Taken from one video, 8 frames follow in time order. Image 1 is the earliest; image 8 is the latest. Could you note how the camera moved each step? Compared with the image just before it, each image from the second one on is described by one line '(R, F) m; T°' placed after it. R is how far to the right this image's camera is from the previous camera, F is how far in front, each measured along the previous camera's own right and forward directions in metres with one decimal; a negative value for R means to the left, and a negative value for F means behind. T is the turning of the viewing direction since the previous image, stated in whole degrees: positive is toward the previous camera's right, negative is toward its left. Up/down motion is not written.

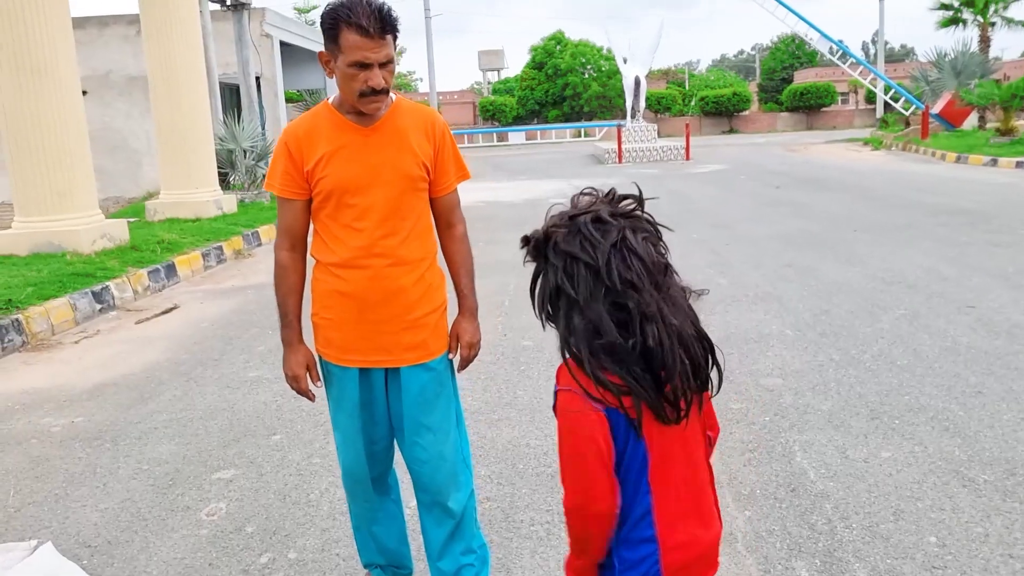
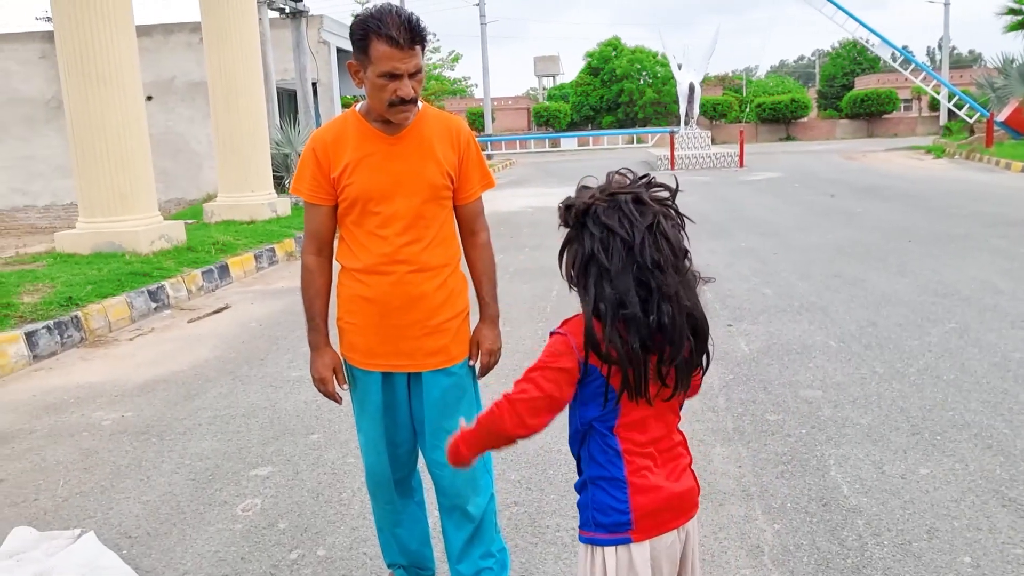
(+0.1, 0.0) m; -4°
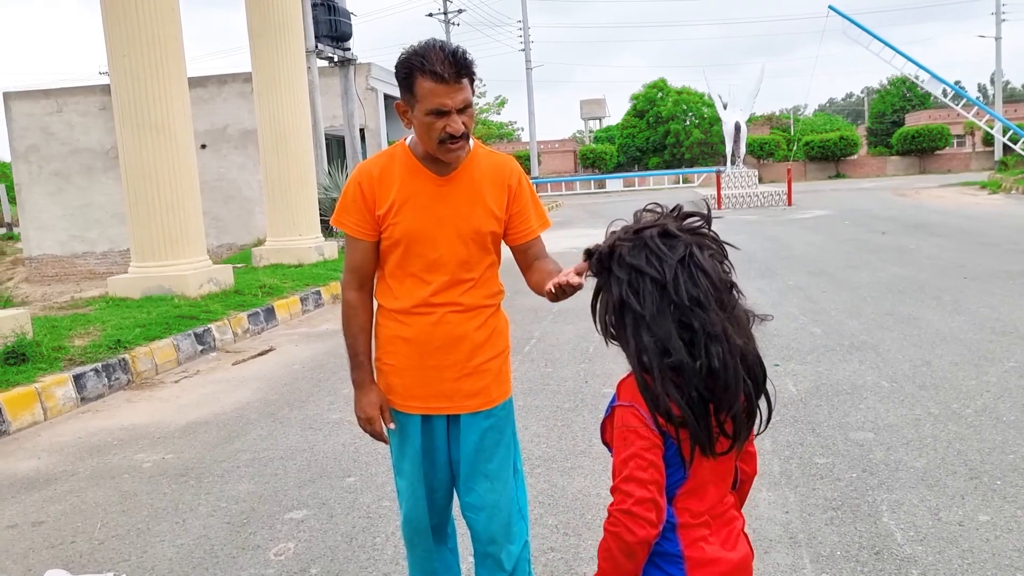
(0.0, 0.0) m; -3°
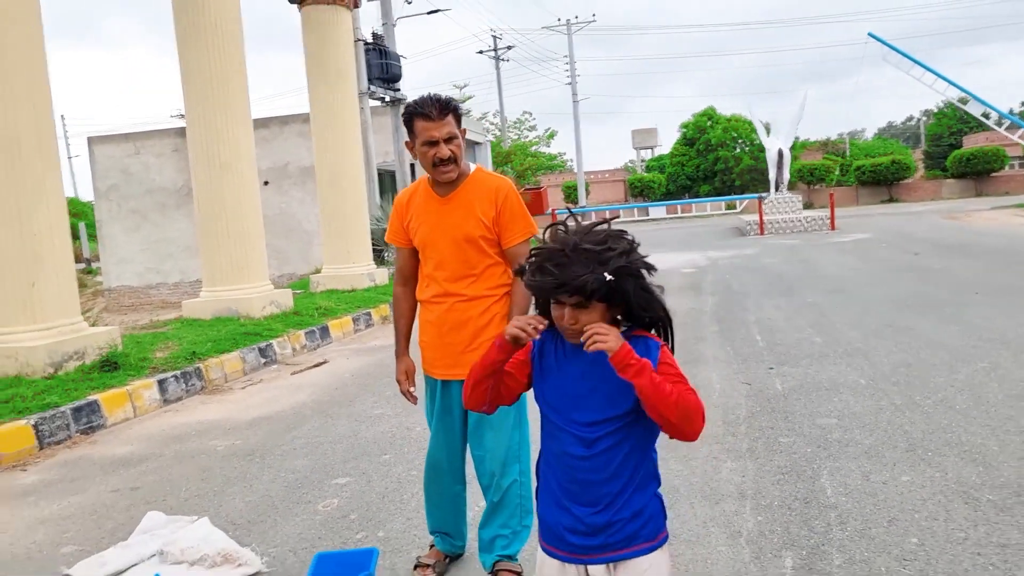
(+0.2, -0.7) m; -4°
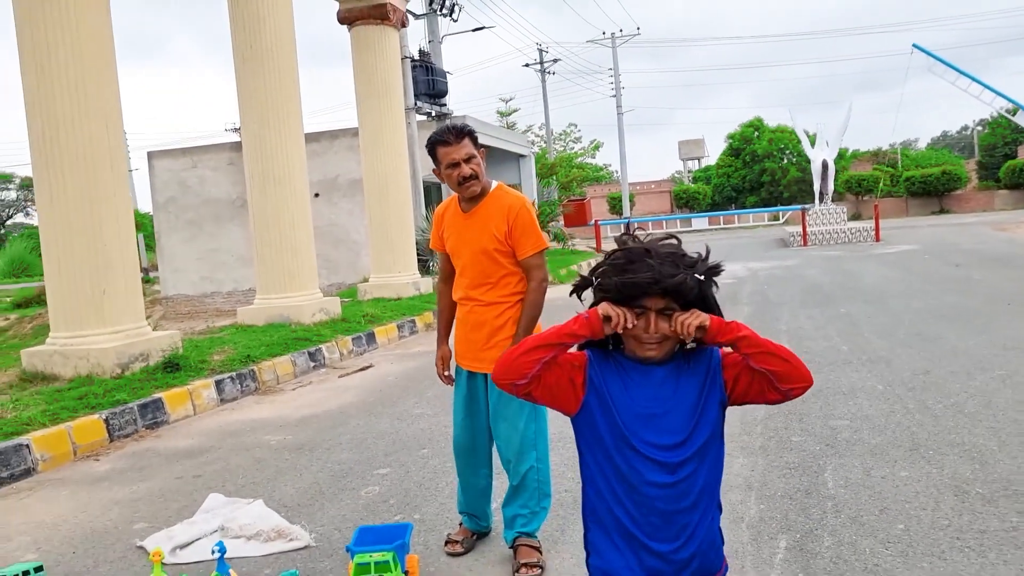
(+0.1, -0.3) m; -3°
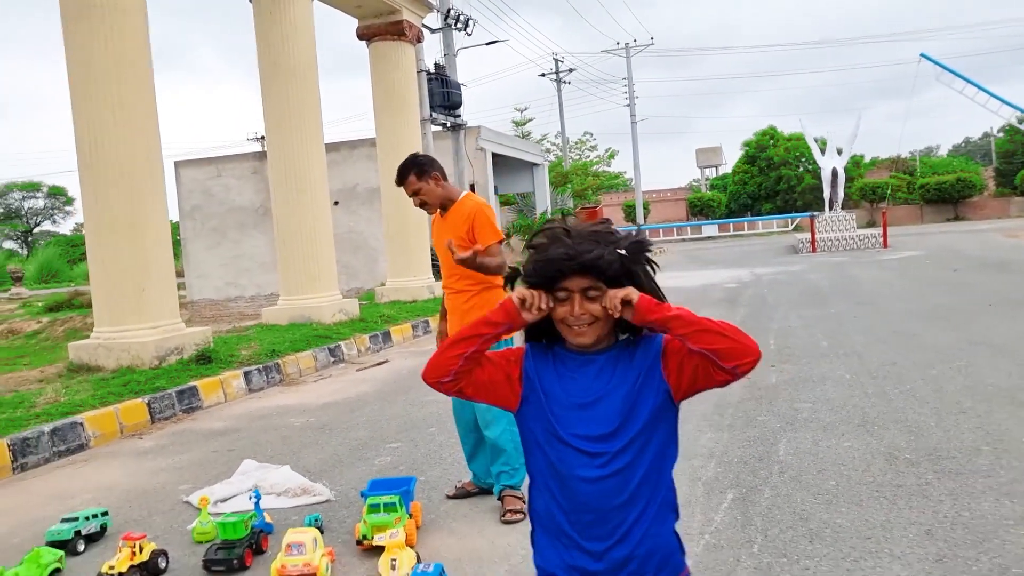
(+0.1, -0.6) m; -1°
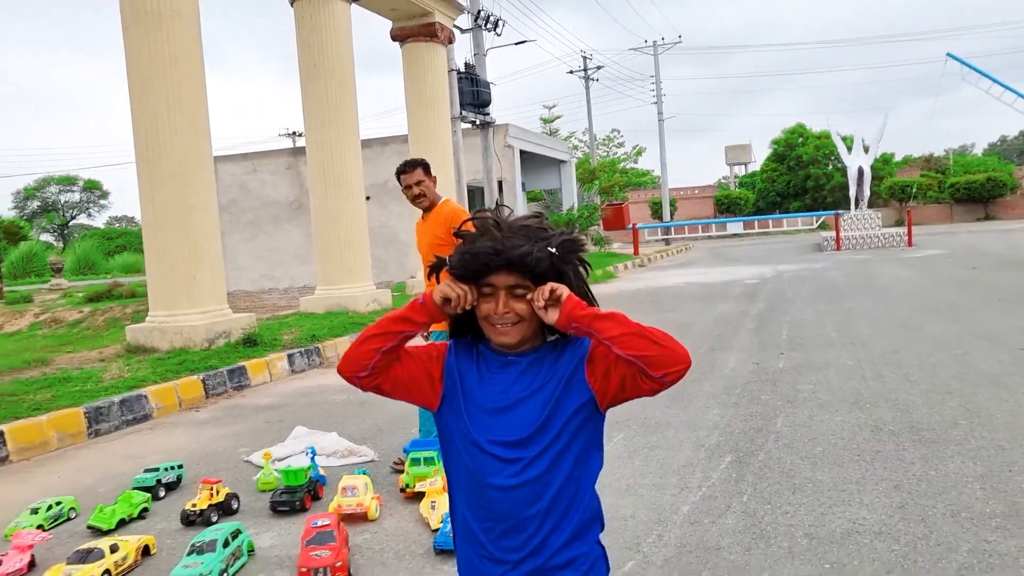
(0.0, -0.5) m; -2°
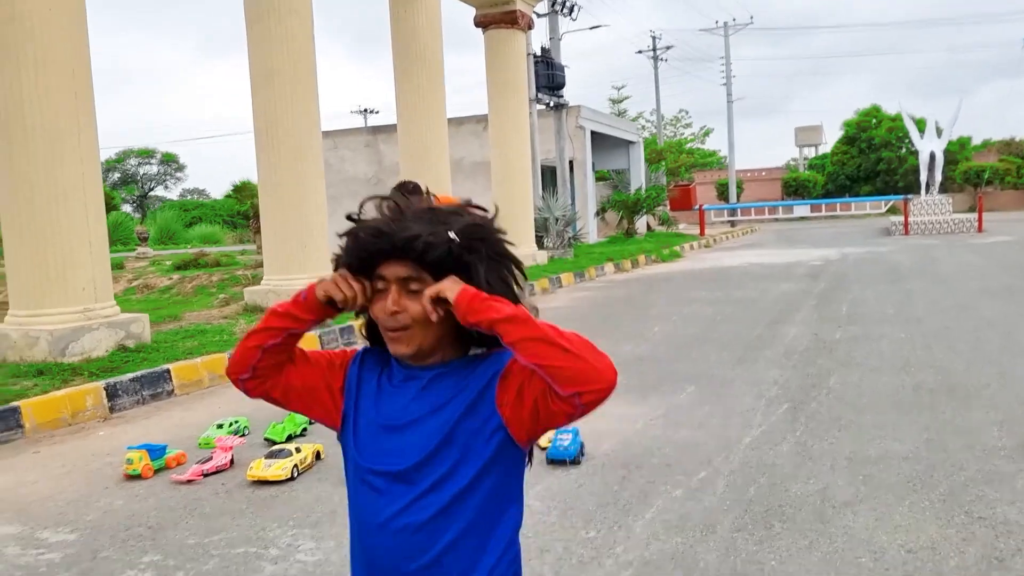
(-0.2, -0.8) m; -4°
